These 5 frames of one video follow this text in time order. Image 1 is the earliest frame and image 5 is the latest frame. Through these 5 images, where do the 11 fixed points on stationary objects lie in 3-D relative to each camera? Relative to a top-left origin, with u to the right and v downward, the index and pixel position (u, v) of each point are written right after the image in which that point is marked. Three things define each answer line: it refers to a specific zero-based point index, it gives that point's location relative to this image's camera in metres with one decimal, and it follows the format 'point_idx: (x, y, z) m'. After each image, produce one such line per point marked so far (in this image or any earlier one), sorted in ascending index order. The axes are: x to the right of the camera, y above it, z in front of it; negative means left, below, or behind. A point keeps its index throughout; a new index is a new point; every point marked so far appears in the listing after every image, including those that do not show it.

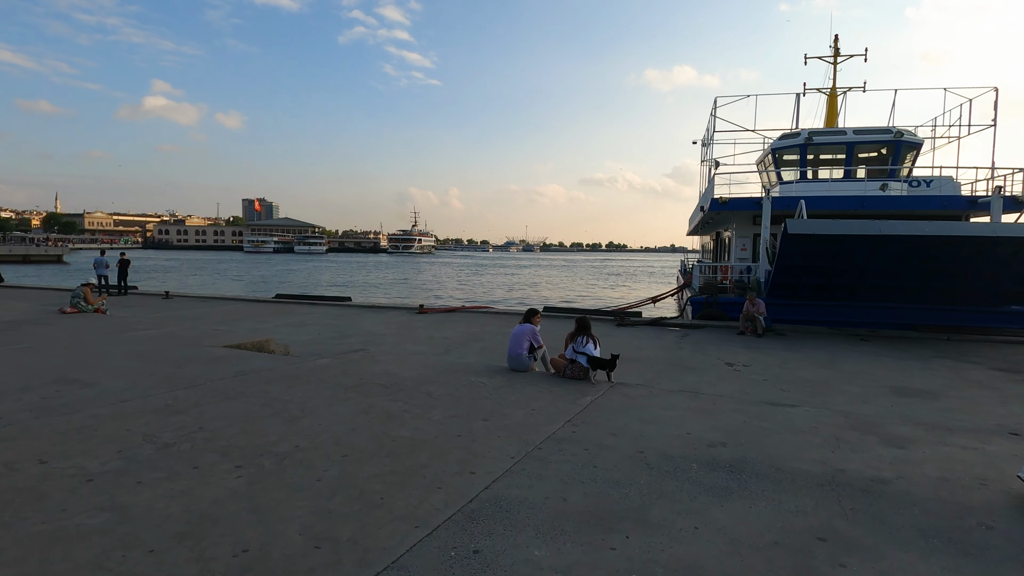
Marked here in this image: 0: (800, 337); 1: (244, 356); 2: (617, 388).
0: (+6.1, -1.1, +12.4) m
1: (-3.2, -0.8, +7.0) m
2: (+1.1, -1.0, +5.9) m
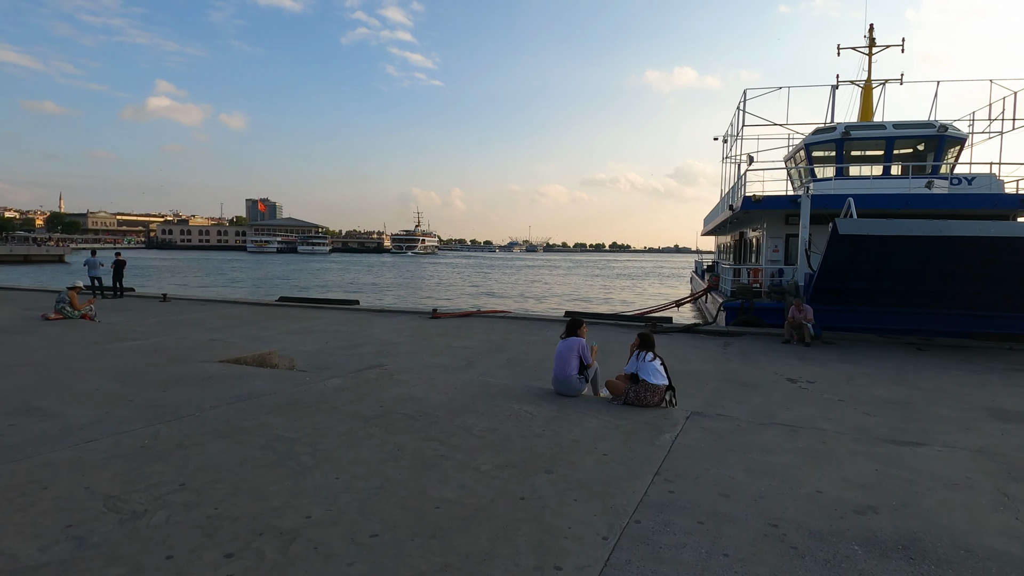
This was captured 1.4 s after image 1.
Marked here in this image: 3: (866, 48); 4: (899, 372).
0: (+6.6, -1.1, +11.3) m
1: (-2.8, -0.9, +6.0) m
2: (+1.5, -1.1, +4.8) m
3: (+9.8, +6.6, +16.1) m
4: (+6.1, -1.3, +9.1) m
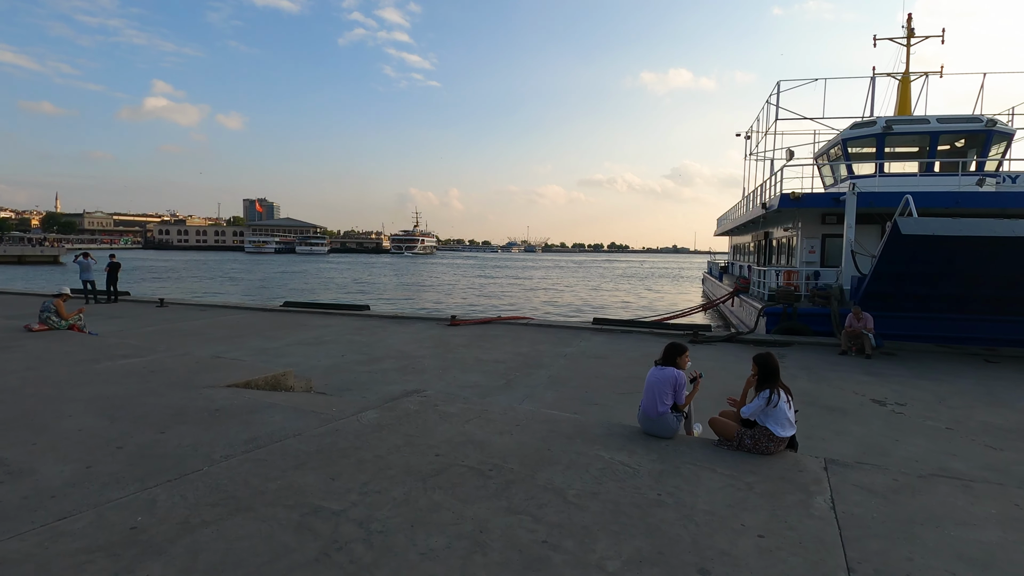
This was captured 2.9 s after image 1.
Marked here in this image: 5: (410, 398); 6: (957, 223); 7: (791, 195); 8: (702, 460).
0: (+7.2, -1.3, +10.3) m
1: (-2.2, -1.0, +4.9) m
2: (+2.1, -1.2, +3.8) m
3: (+10.3, +6.5, +15.1) m
4: (+6.7, -1.4, +8.1) m
5: (-0.9, -1.0, +5.3) m
6: (+8.1, +1.2, +10.5) m
7: (+7.5, +2.5, +15.7) m
8: (+1.3, -1.2, +3.9) m
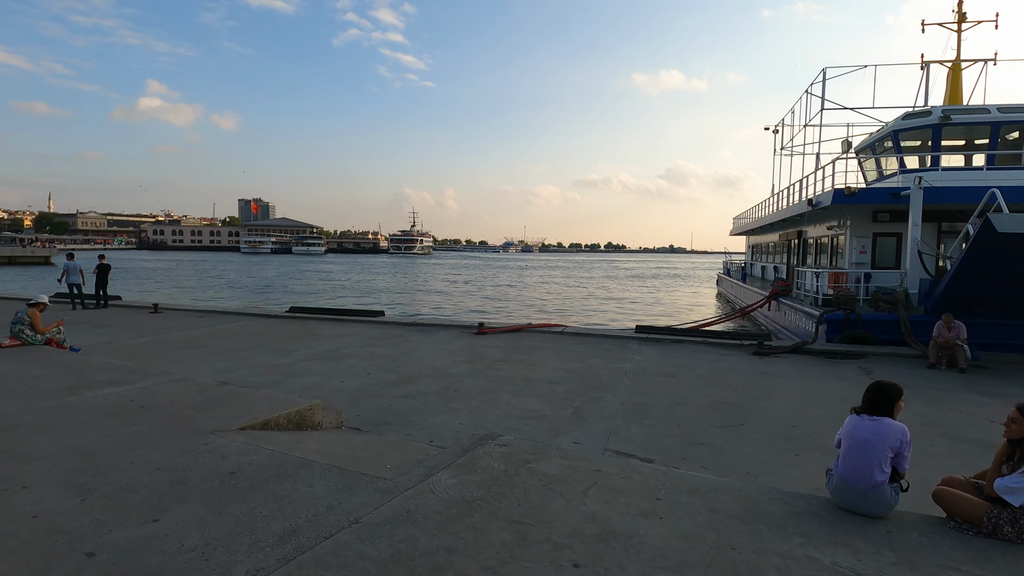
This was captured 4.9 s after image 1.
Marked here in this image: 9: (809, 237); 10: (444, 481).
0: (+7.9, -1.3, +9.1) m
1: (-1.4, -1.1, +3.6) m
2: (+2.9, -1.3, +2.5) m
3: (+11.0, +6.5, +13.9) m
4: (+7.4, -1.5, +6.8) m
5: (-0.2, -1.1, +3.9) m
6: (+8.8, +1.1, +9.3) m
7: (+8.2, +2.4, +14.4) m
8: (+2.0, -1.3, +2.6) m
9: (+9.8, +1.7, +19.1) m
10: (-0.4, -1.1, +3.4) m
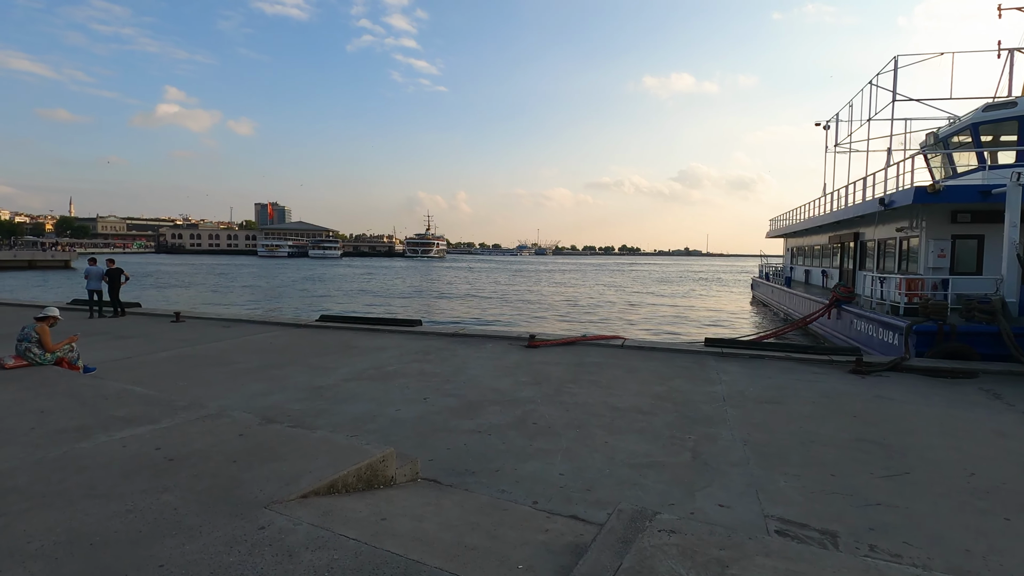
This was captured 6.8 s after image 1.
0: (+8.9, -1.5, +7.7) m
1: (-0.6, -1.2, +2.5) m
2: (+3.7, -1.4, +1.3) m
3: (+12.1, +6.3, +12.5) m
4: (+8.3, -1.6, +5.5) m
5: (+0.7, -1.2, +2.8) m
6: (+9.8, +0.9, +7.9) m
7: (+9.3, +2.2, +13.1) m
8: (+2.9, -1.4, +1.5) m
9: (+11.0, +1.5, +17.8) m
10: (+0.4, -1.2, +2.2) m
